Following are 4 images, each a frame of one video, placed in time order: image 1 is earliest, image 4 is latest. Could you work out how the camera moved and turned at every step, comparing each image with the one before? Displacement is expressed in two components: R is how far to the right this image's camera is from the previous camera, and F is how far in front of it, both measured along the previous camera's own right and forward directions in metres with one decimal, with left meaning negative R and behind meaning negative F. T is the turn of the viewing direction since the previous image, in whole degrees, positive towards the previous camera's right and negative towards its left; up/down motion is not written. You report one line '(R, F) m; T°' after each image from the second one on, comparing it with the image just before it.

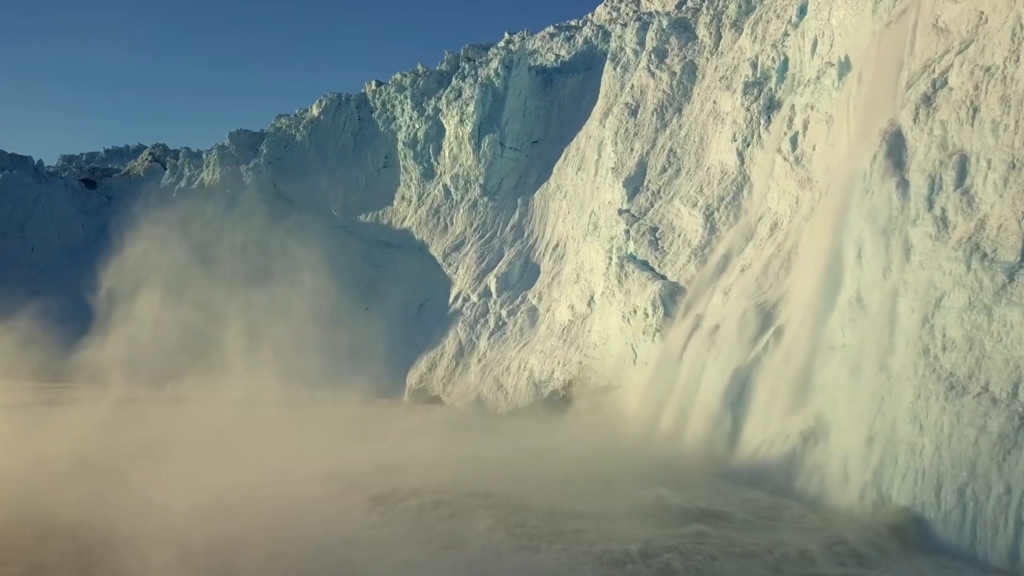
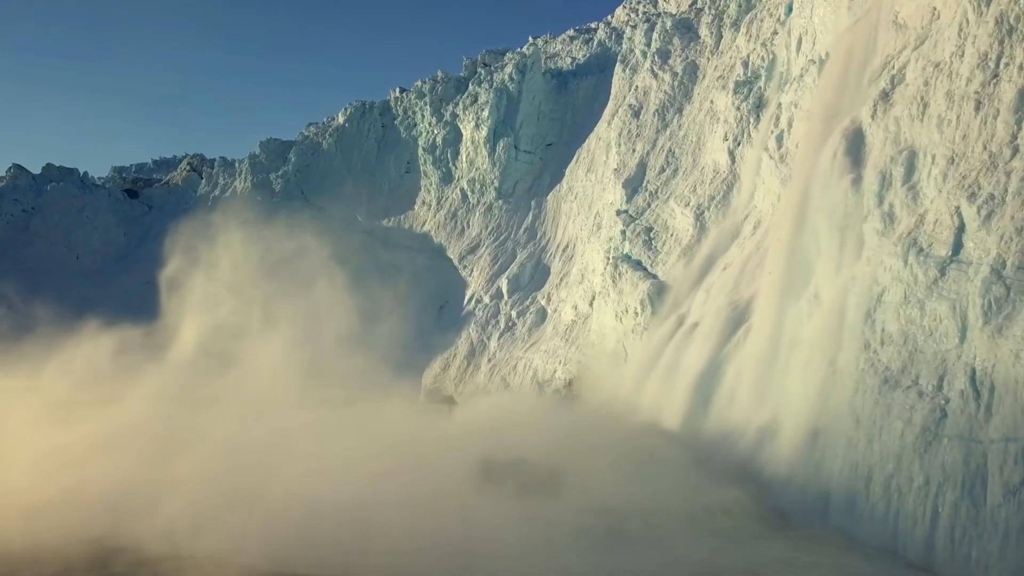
(+2.4, -0.6) m; -4°
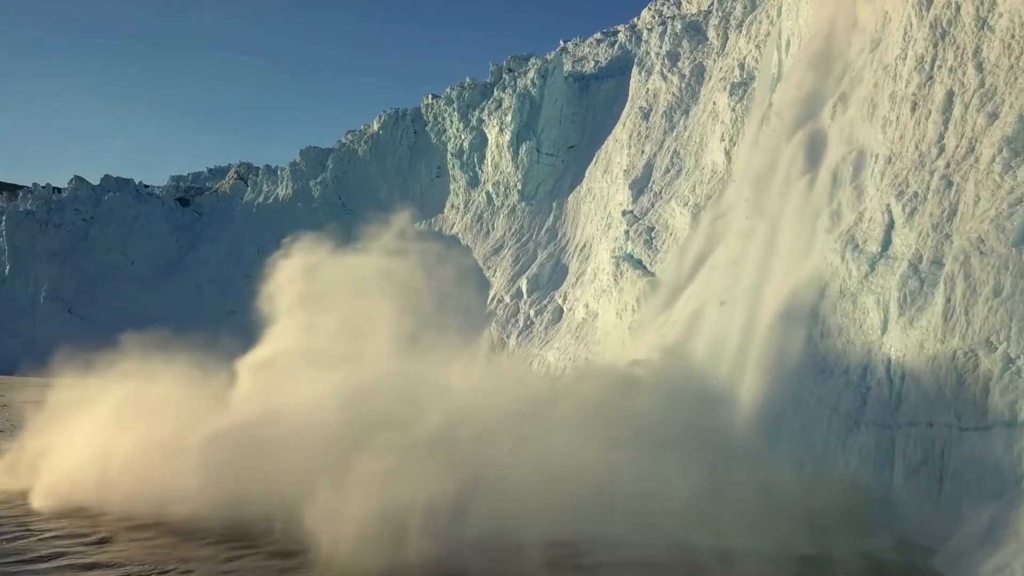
(+2.3, -1.3) m; -4°
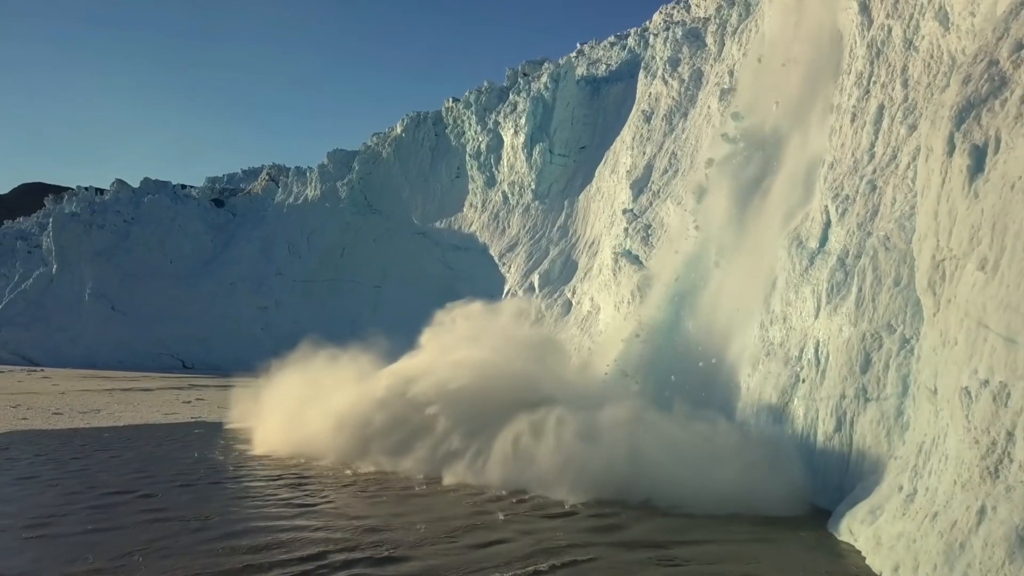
(+1.2, -2.5) m; -2°
